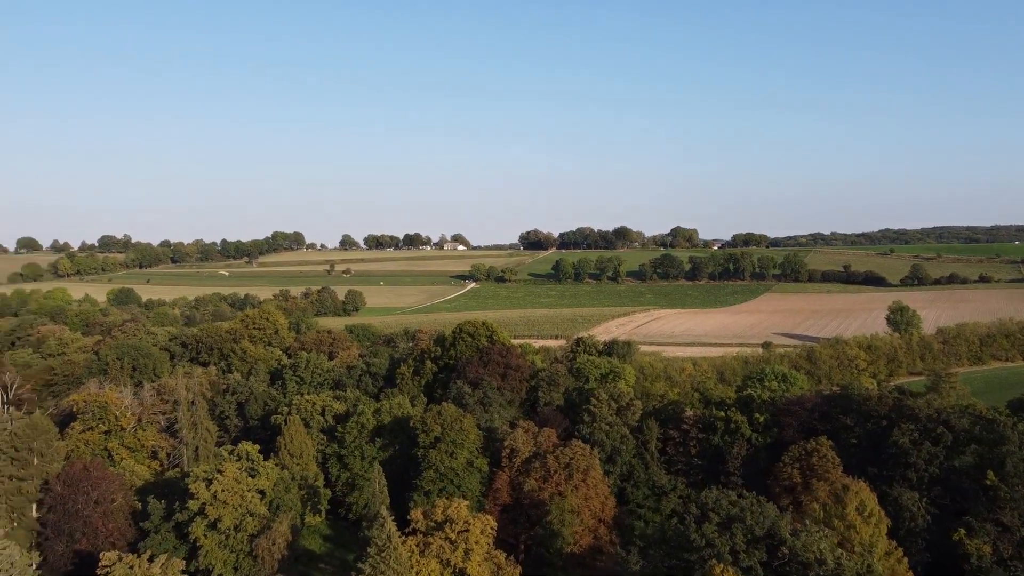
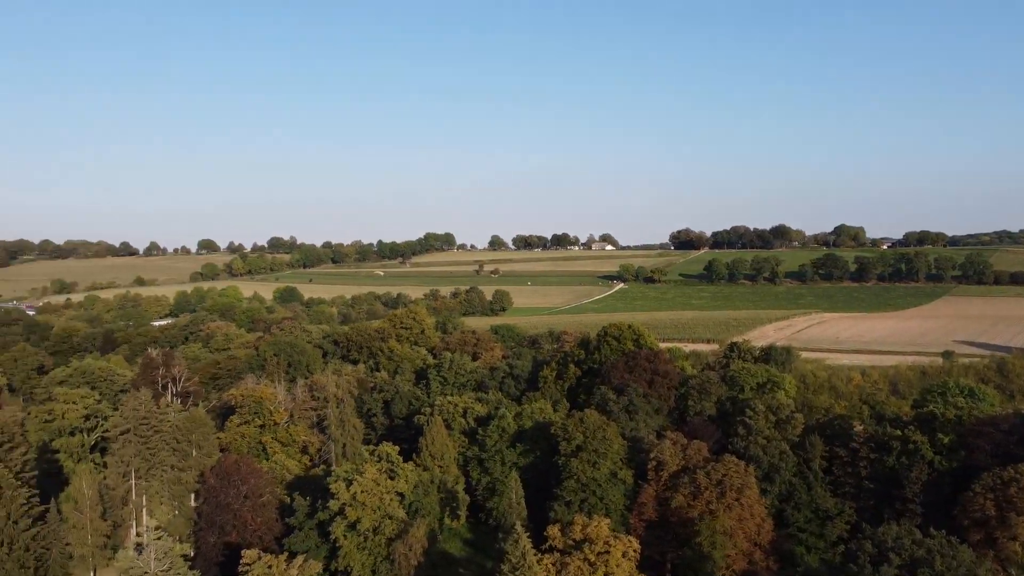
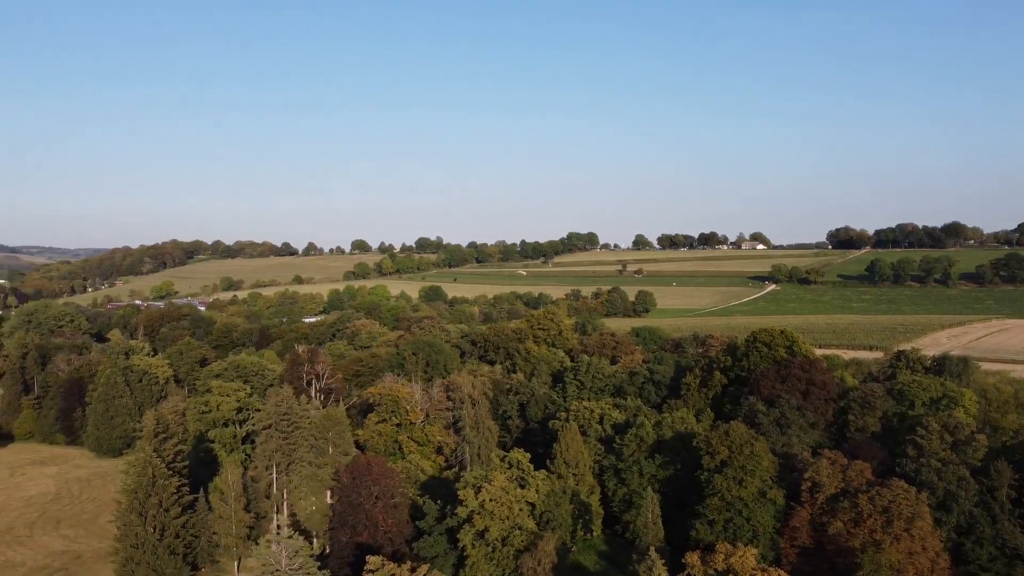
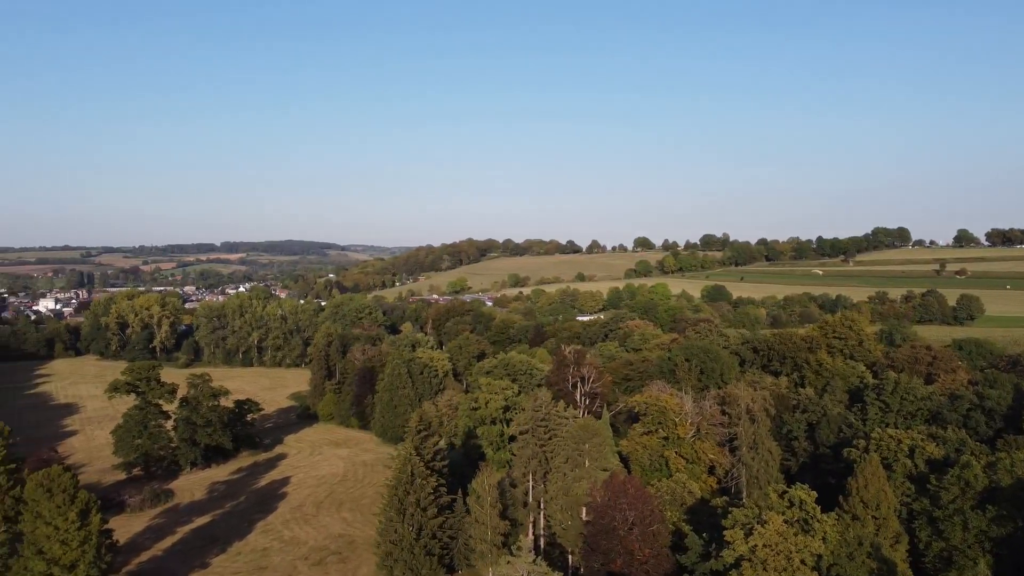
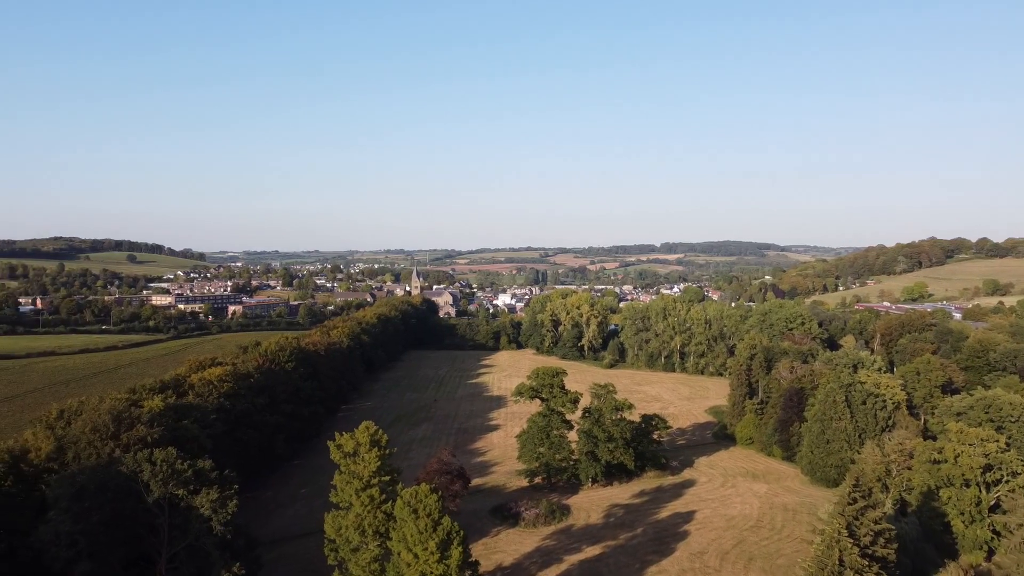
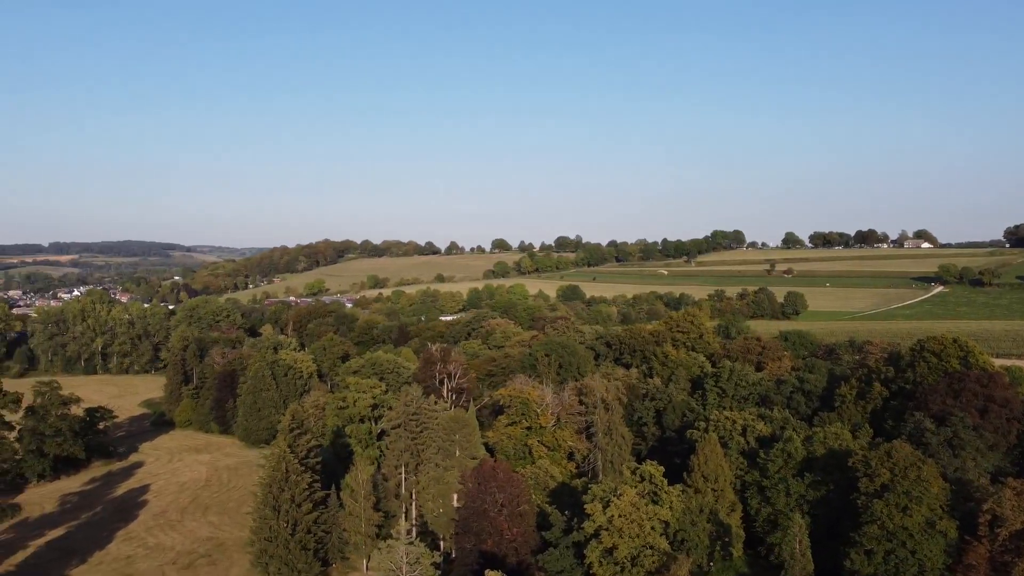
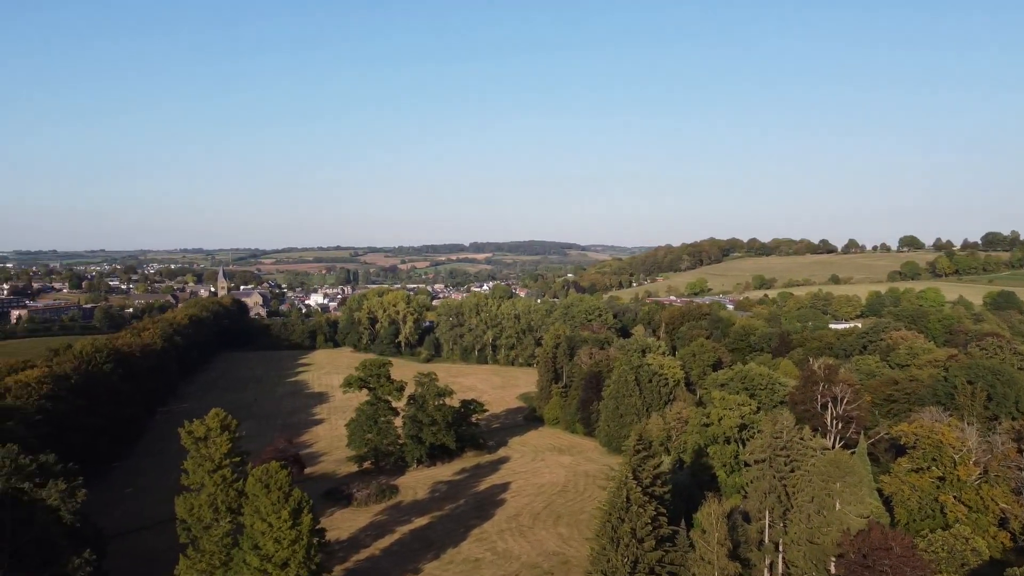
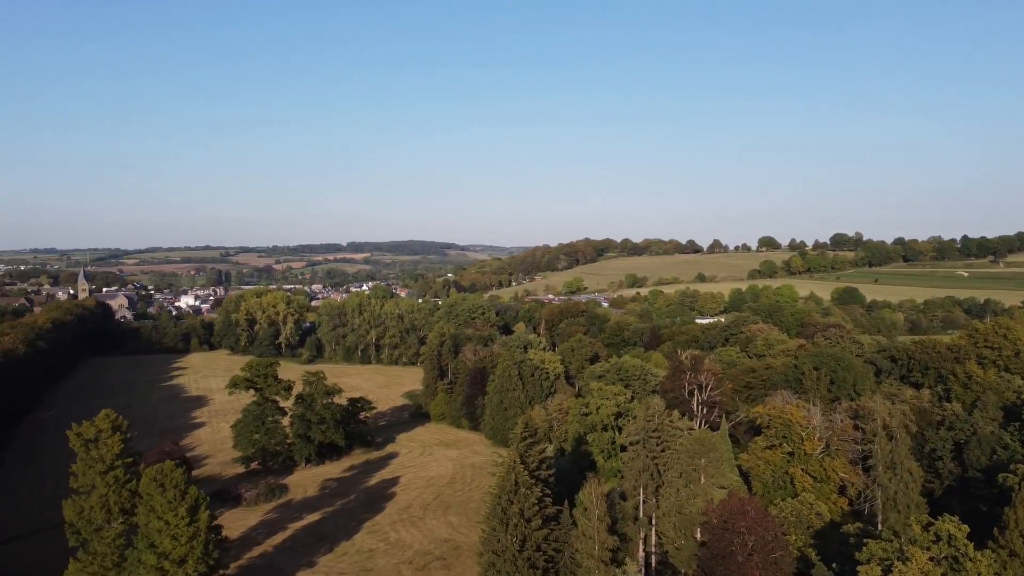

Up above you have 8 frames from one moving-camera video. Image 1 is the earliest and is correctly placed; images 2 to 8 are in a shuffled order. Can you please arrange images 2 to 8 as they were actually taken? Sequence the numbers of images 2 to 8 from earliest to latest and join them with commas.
2, 3, 6, 4, 8, 7, 5
